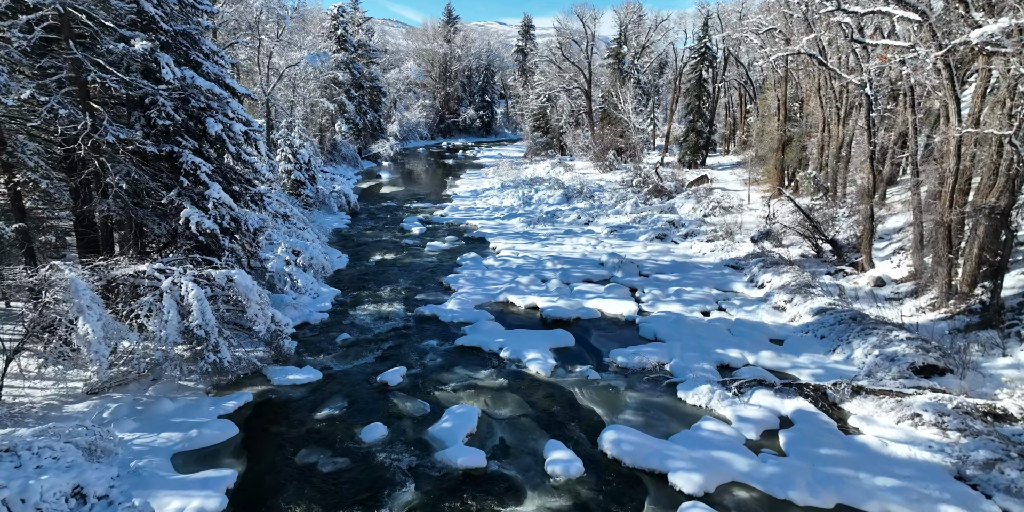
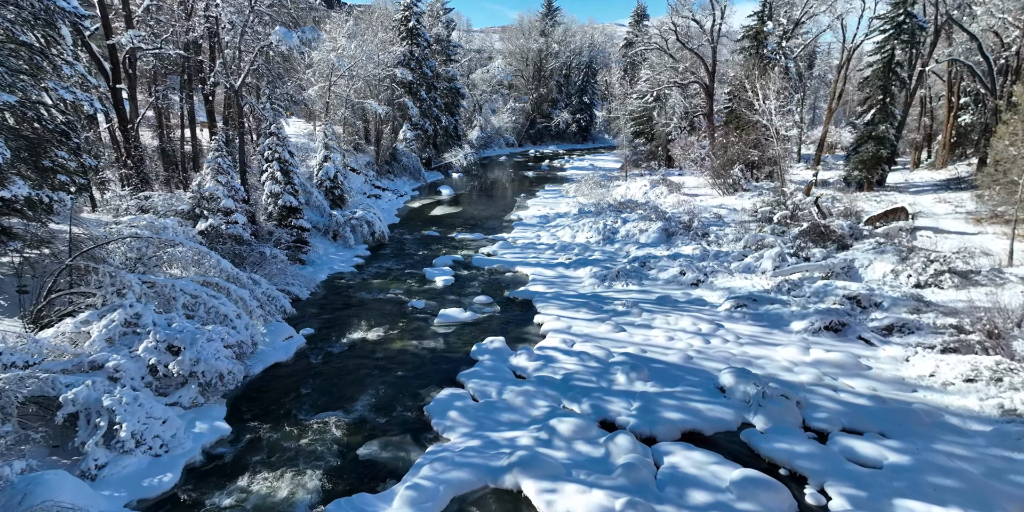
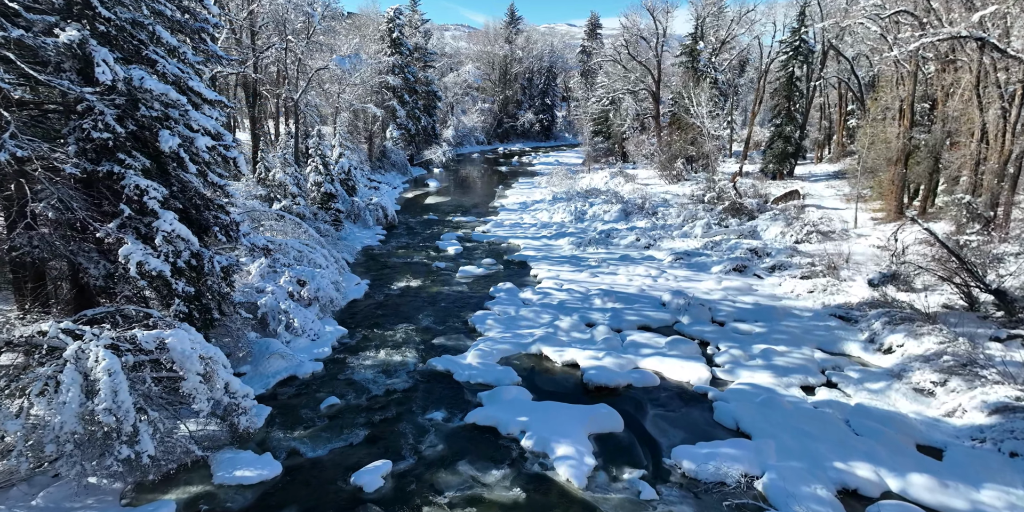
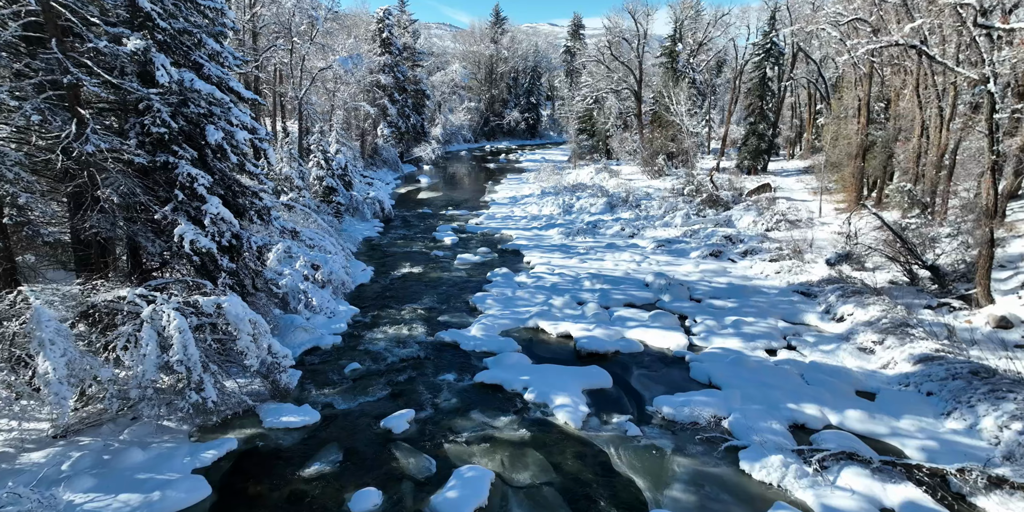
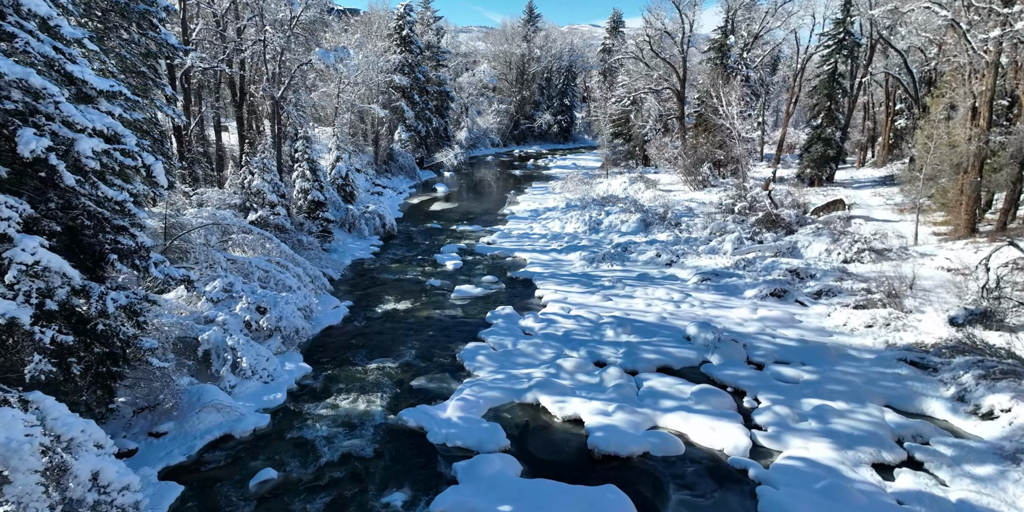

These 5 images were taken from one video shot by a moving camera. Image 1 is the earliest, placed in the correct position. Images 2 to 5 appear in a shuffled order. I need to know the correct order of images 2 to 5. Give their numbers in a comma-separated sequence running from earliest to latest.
4, 3, 5, 2
